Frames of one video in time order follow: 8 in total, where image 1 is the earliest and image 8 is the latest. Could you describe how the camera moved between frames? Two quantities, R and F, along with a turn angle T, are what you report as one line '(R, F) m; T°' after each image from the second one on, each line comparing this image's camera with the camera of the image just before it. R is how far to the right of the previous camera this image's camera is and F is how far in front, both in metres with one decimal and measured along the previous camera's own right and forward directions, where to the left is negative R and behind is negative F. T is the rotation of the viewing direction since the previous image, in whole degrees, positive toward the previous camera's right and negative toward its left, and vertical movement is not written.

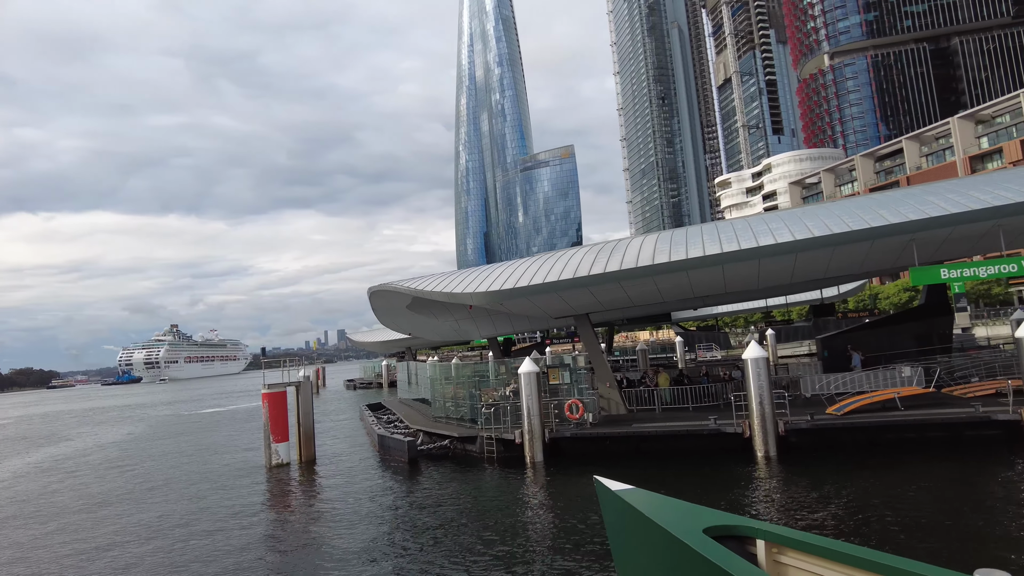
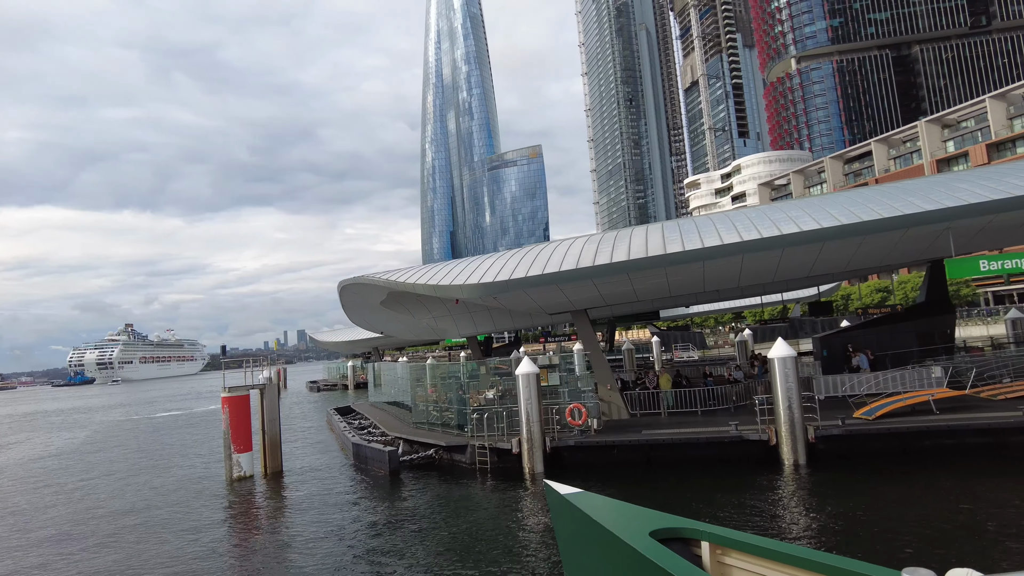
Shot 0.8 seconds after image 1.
(-0.8, +1.9) m; +3°
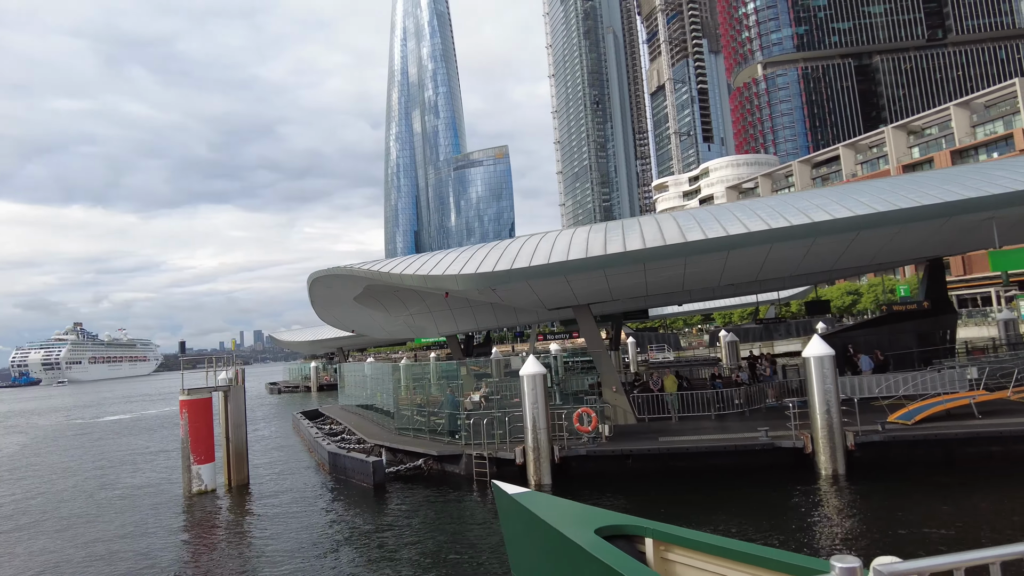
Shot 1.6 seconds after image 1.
(-0.9, +1.7) m; +3°
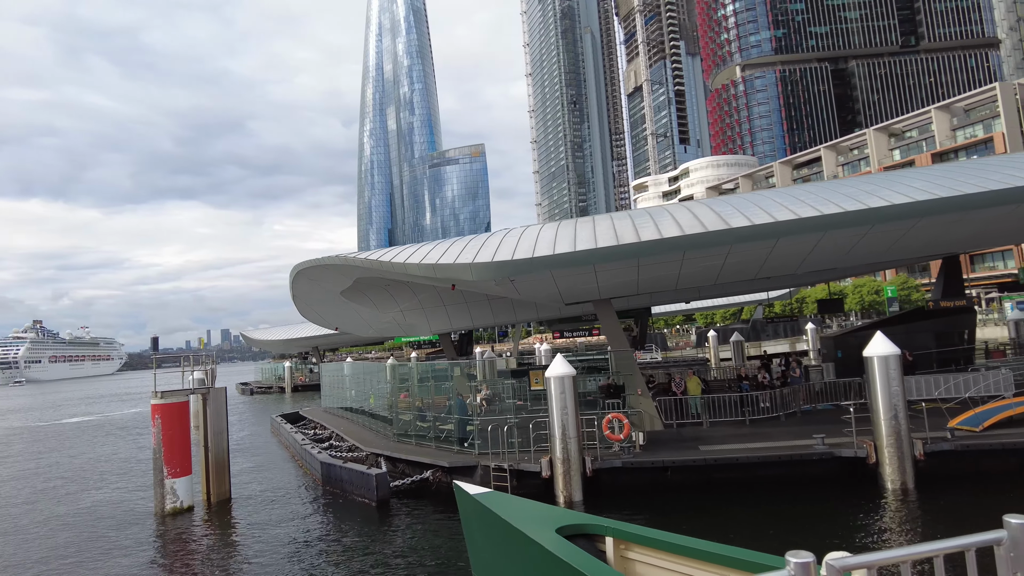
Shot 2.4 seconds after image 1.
(-1.1, +1.6) m; +3°
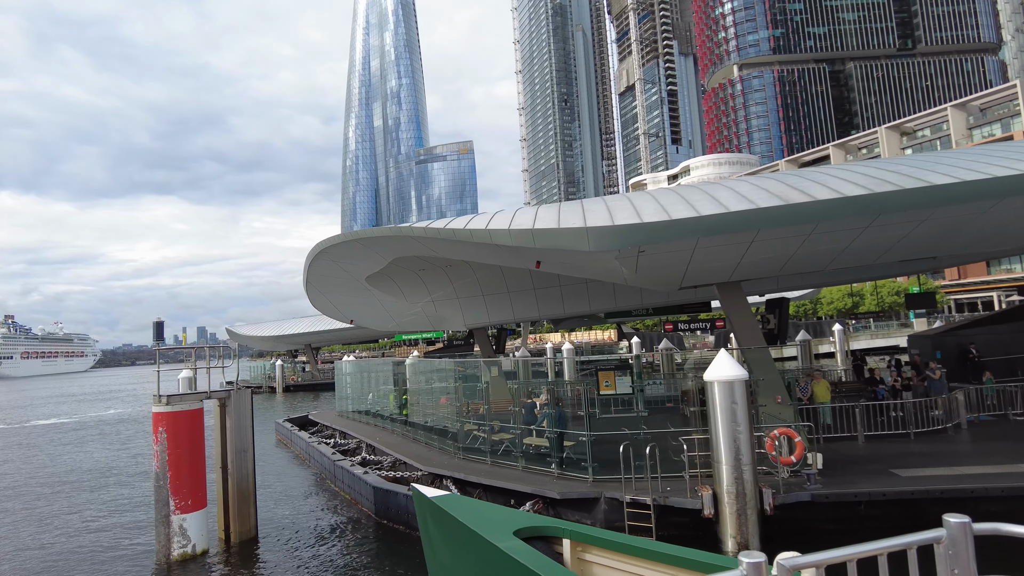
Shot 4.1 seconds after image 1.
(-2.5, +3.4) m; +2°
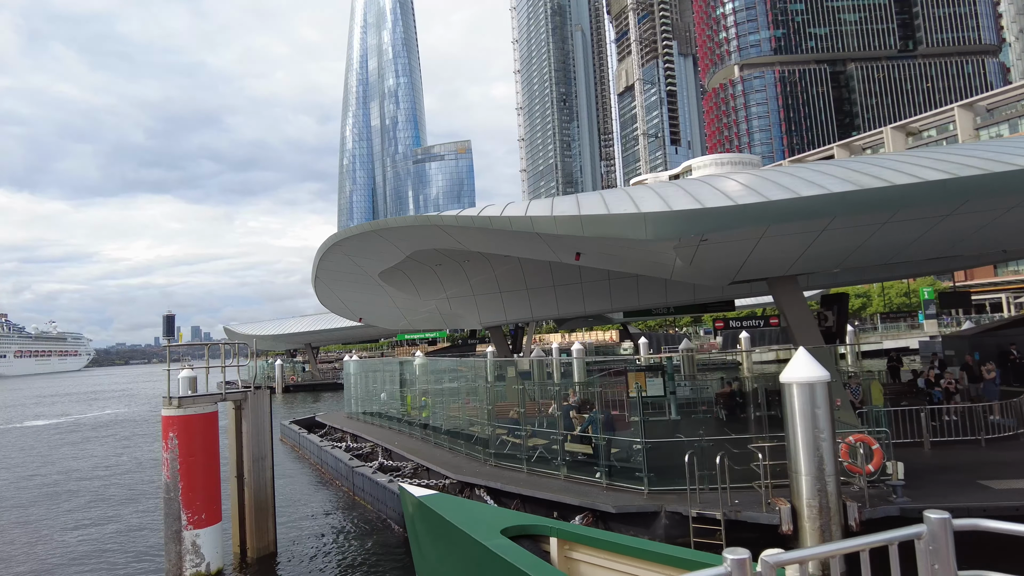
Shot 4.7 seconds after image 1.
(-0.8, +0.9) m; 0°
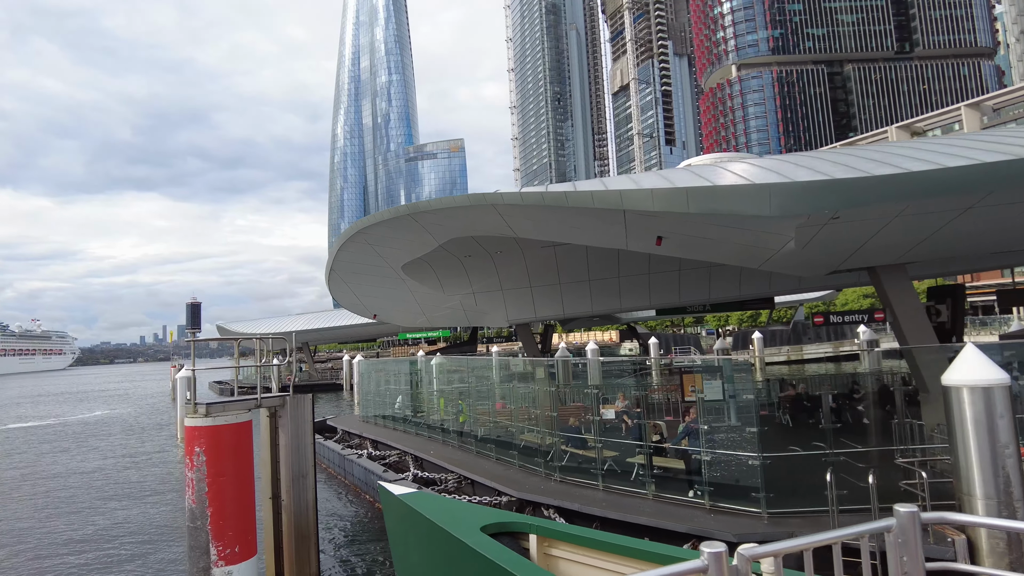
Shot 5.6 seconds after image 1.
(-1.3, +1.5) m; +1°
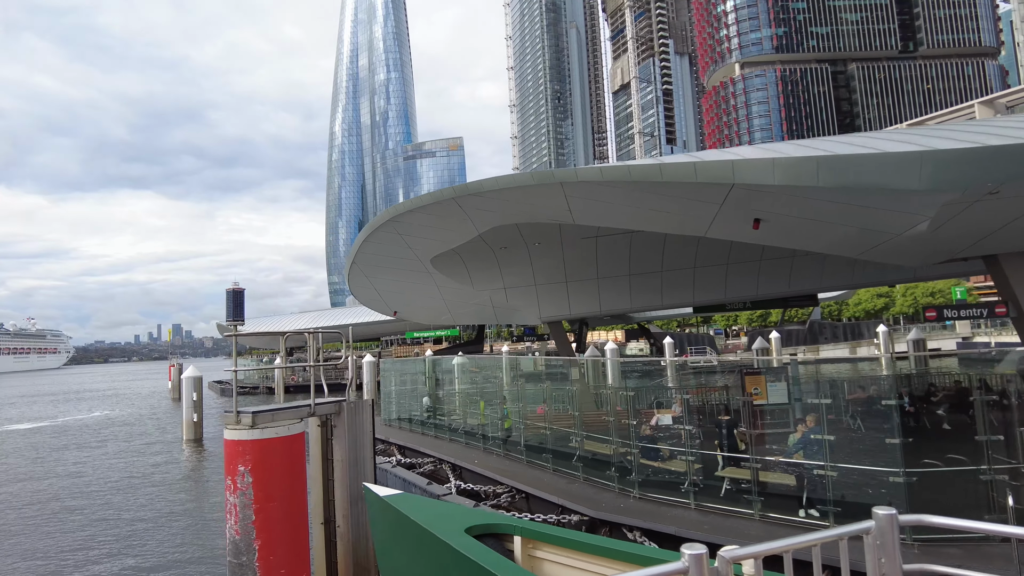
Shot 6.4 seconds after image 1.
(-1.1, +1.3) m; 0°
